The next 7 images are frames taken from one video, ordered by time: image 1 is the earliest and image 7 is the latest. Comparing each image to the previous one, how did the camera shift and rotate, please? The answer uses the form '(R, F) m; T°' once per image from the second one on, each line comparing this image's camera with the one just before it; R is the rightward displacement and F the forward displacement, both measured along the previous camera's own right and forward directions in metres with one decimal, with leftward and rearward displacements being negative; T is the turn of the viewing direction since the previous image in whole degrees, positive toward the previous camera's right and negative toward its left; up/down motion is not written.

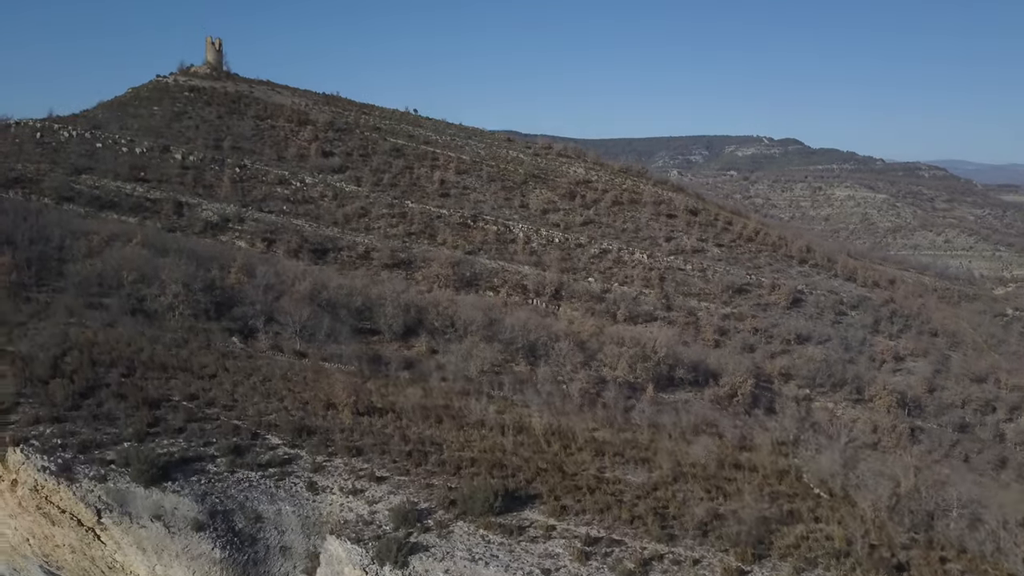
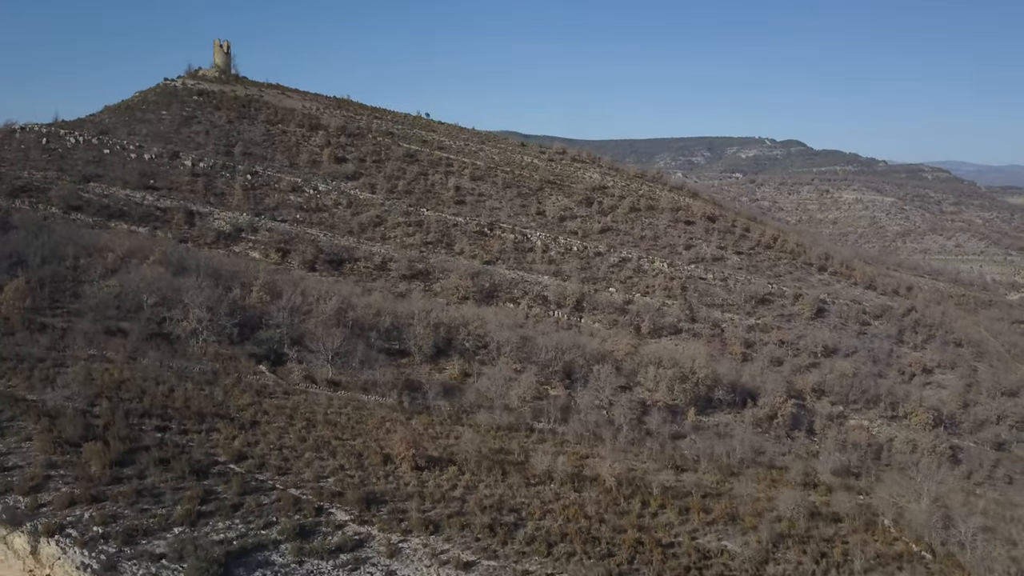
(-0.5, +0.6) m; 0°
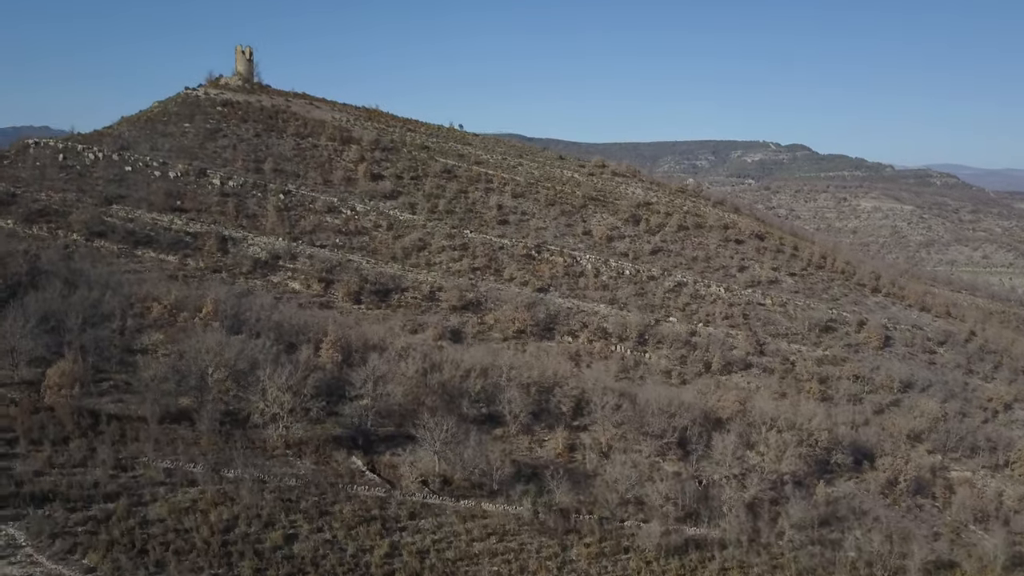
(-1.3, +1.6) m; 0°
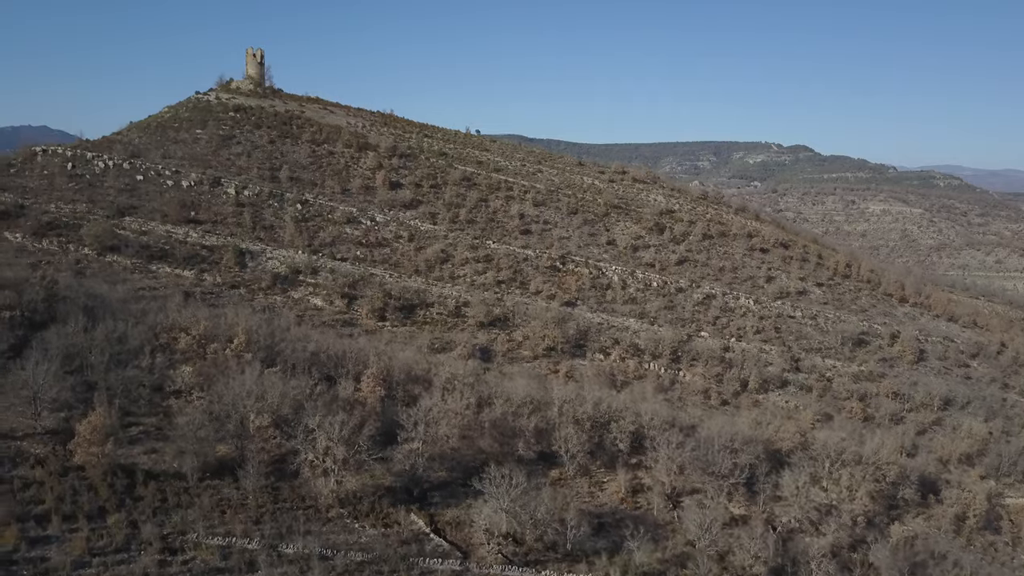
(-0.6, +0.7) m; 0°
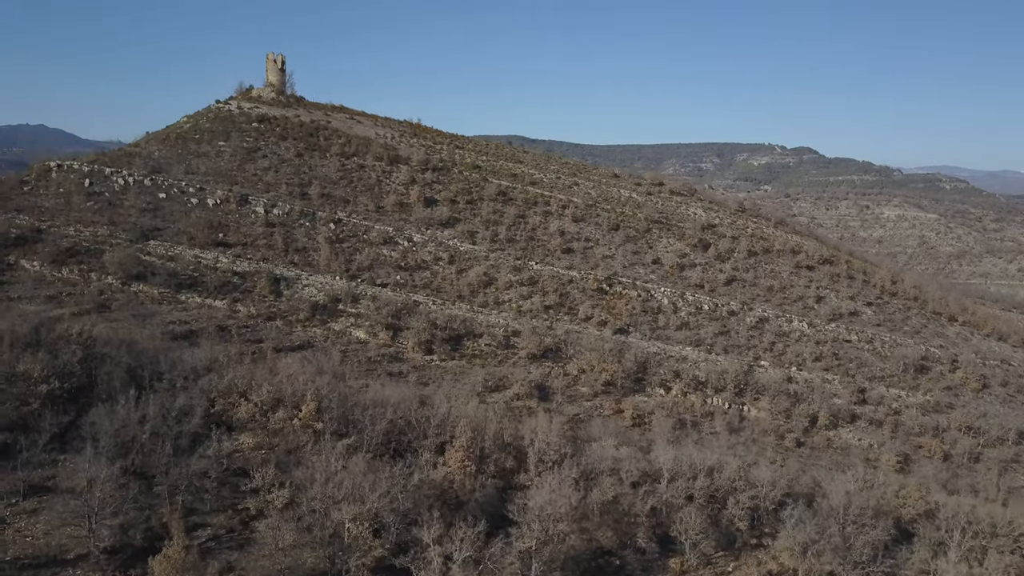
(-1.1, +1.2) m; 0°
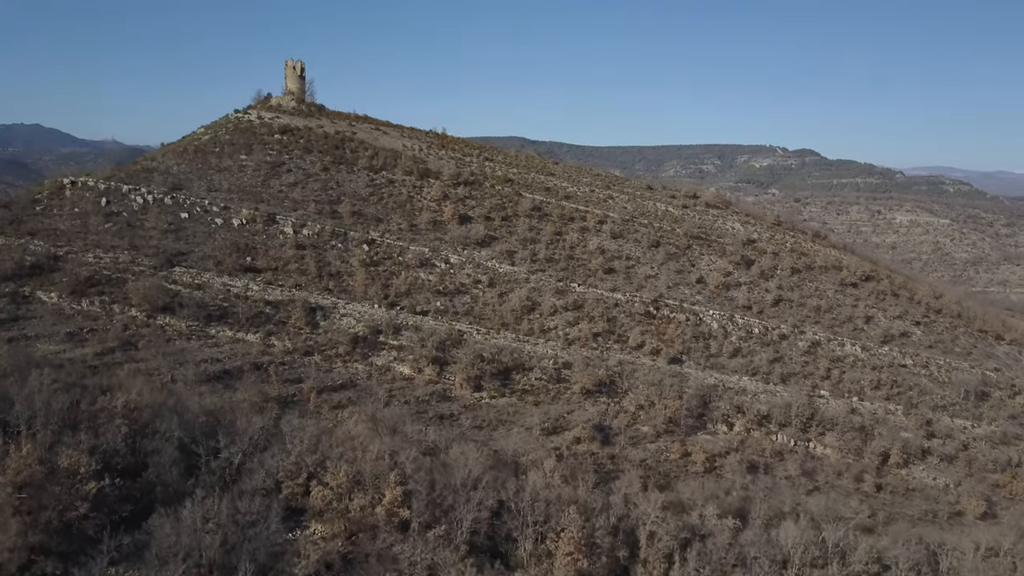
(-1.0, +1.1) m; 0°
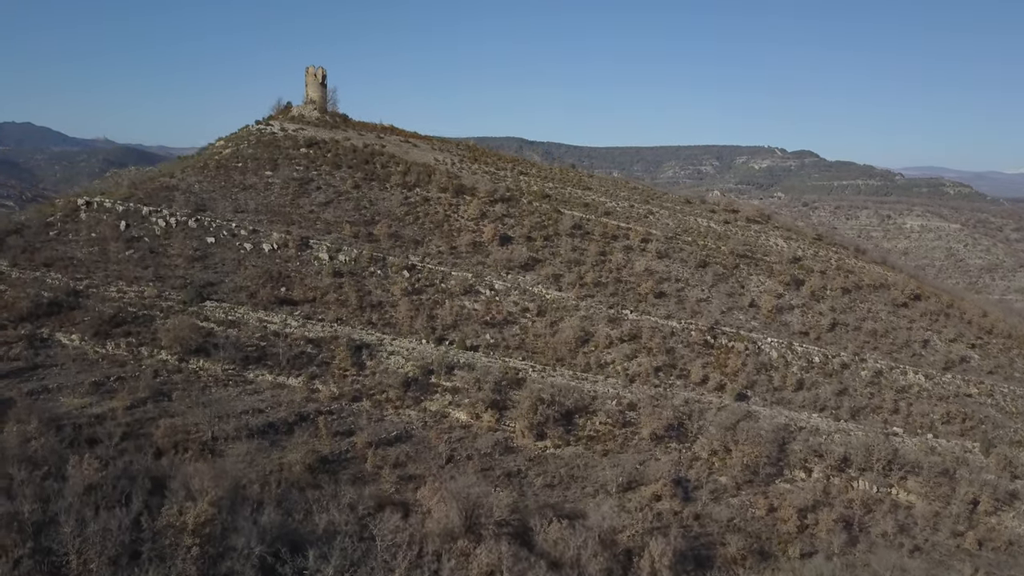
(-1.1, +1.2) m; 0°
